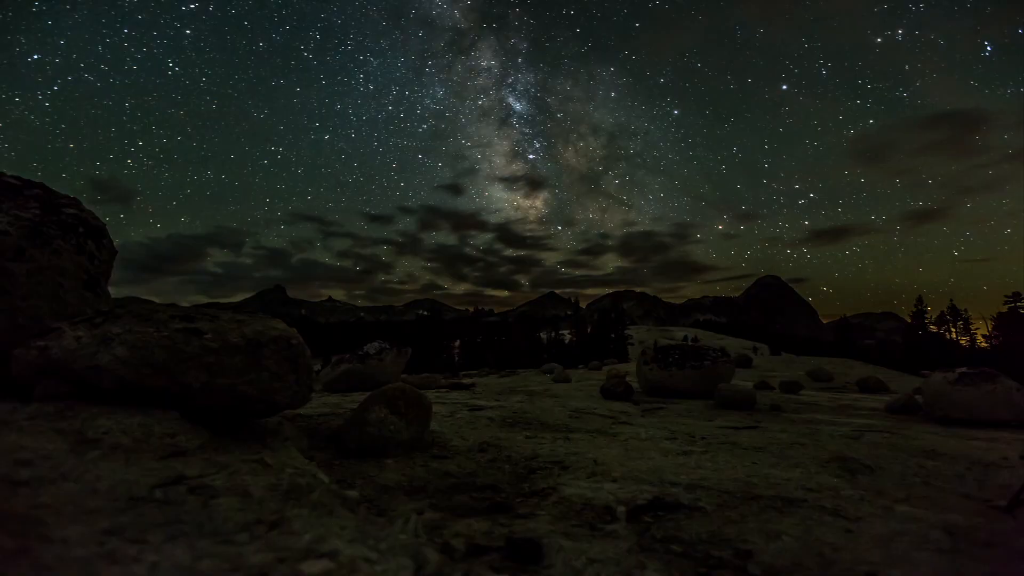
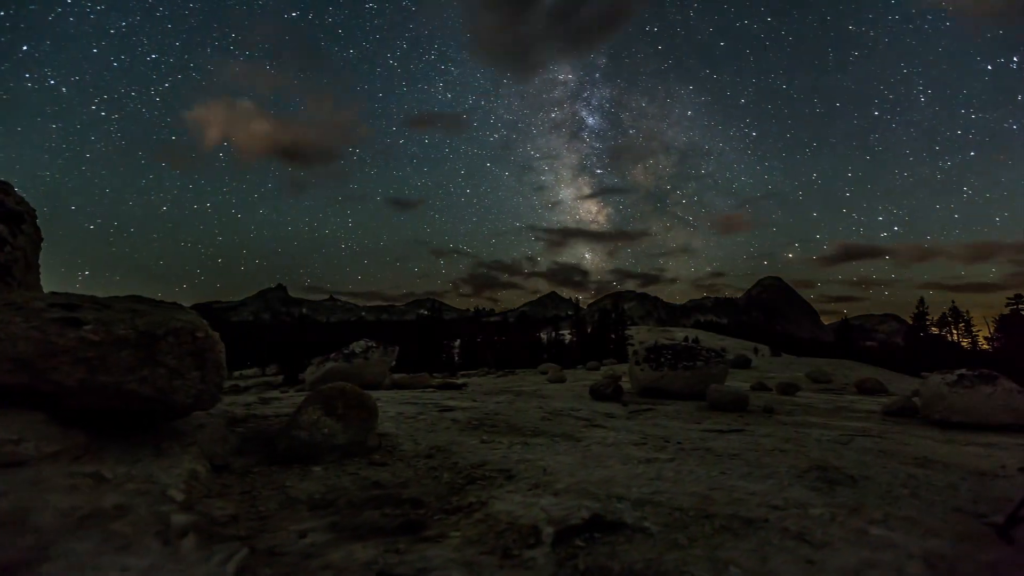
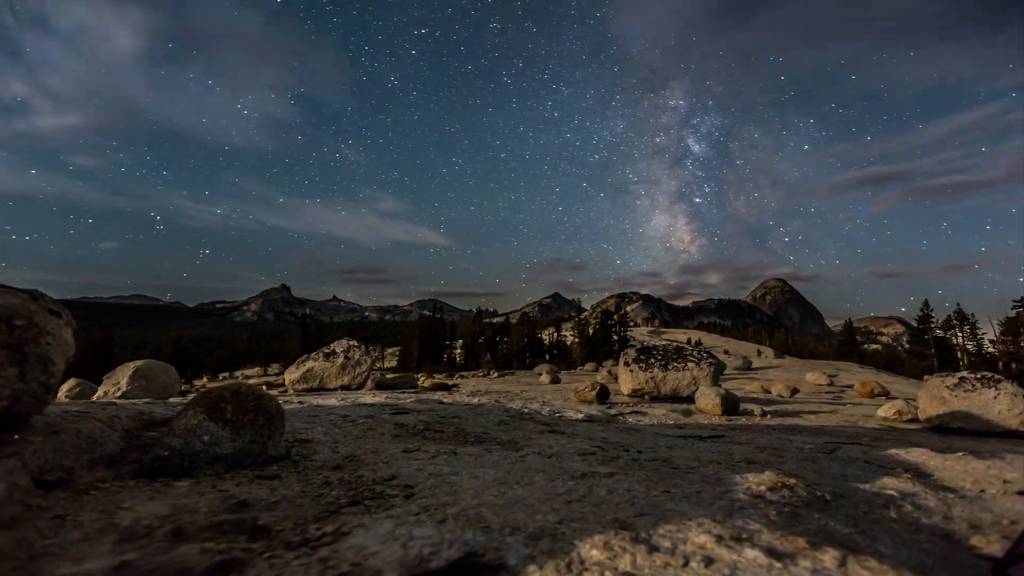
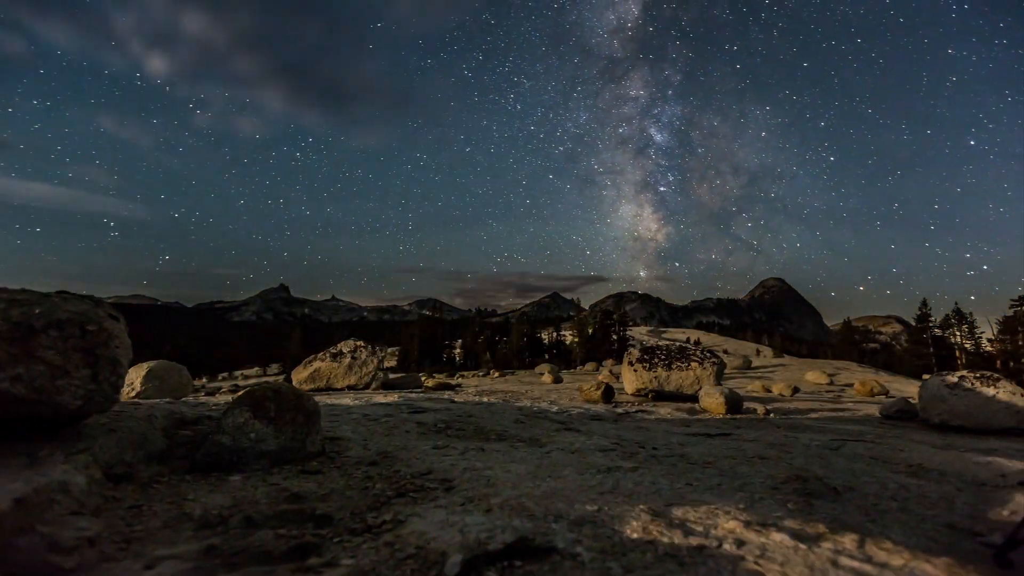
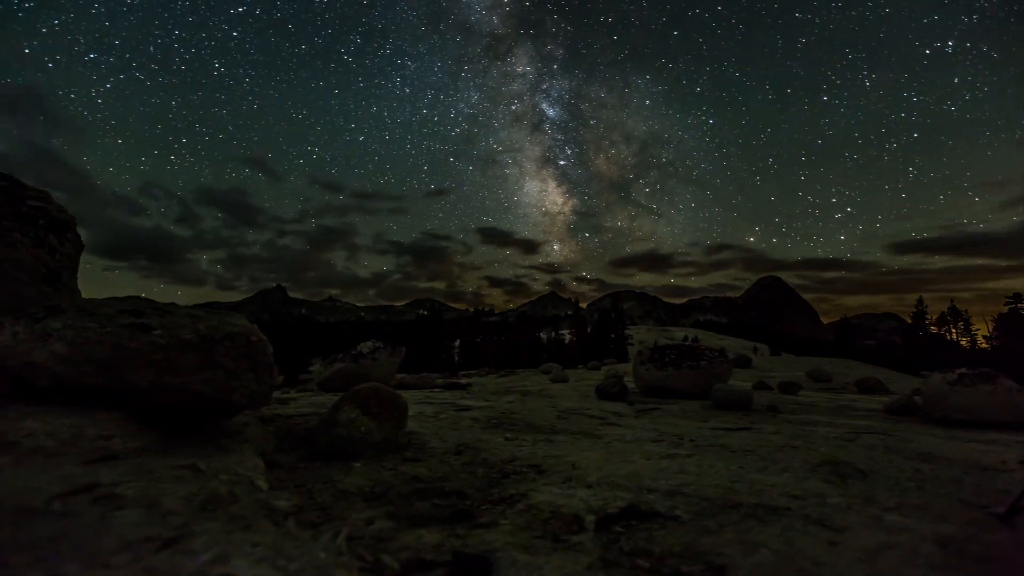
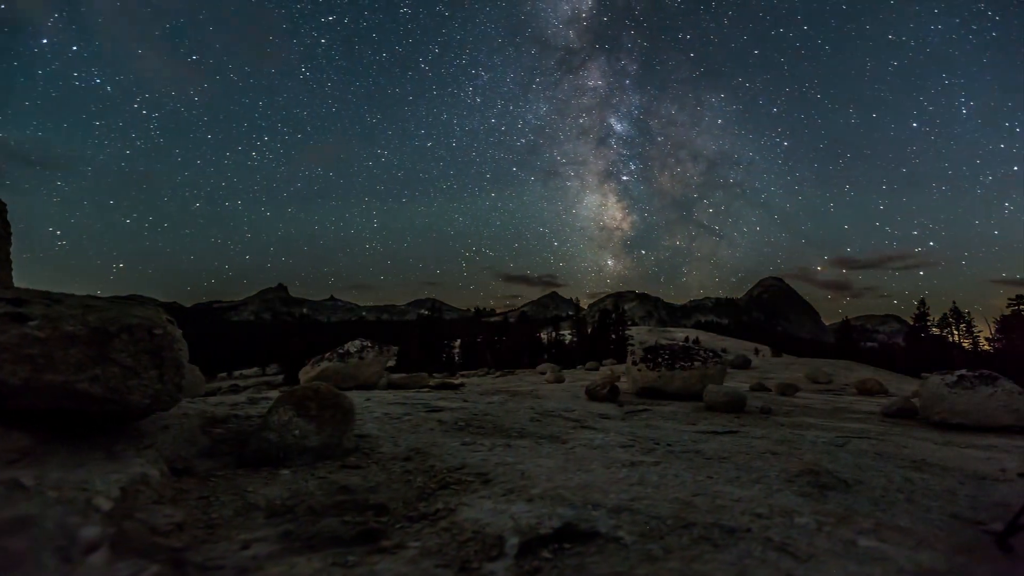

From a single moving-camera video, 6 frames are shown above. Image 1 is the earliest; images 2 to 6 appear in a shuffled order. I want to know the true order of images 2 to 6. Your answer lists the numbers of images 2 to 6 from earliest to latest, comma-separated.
5, 2, 6, 4, 3
